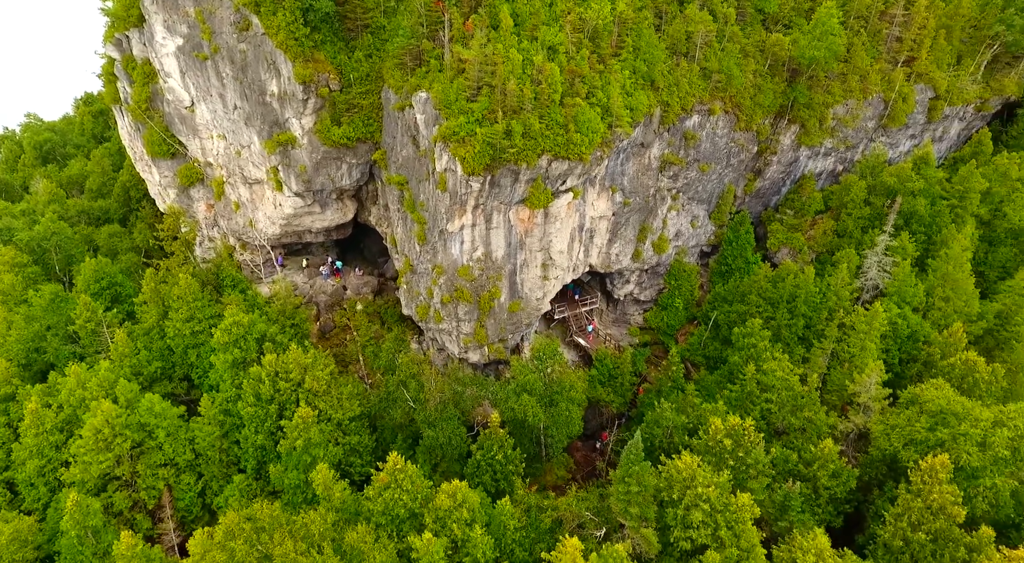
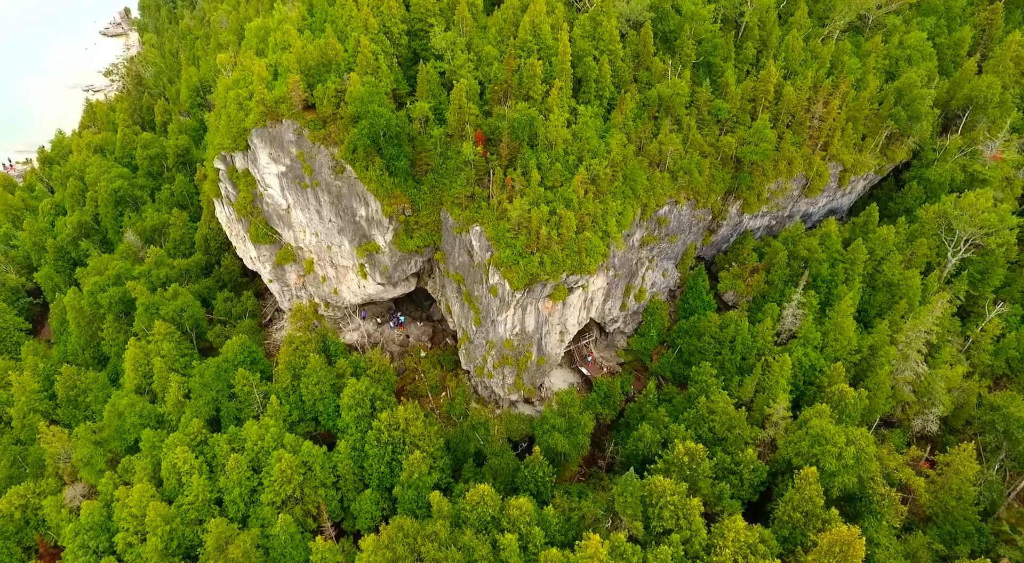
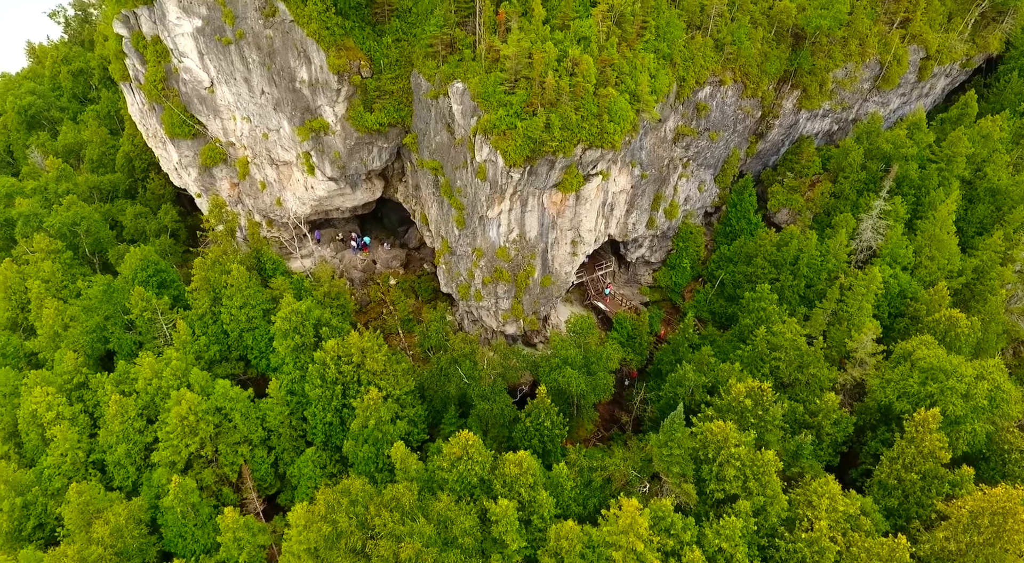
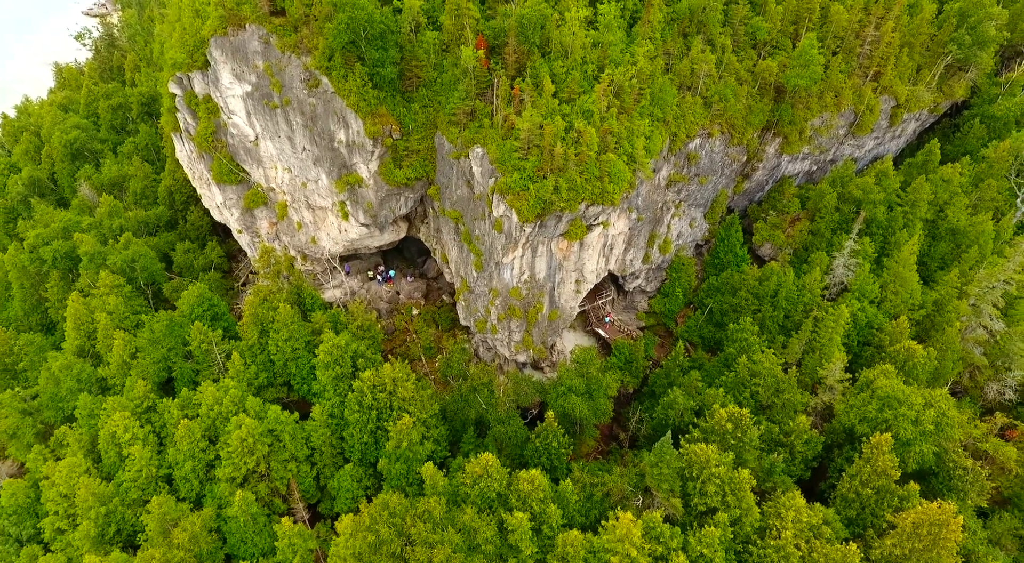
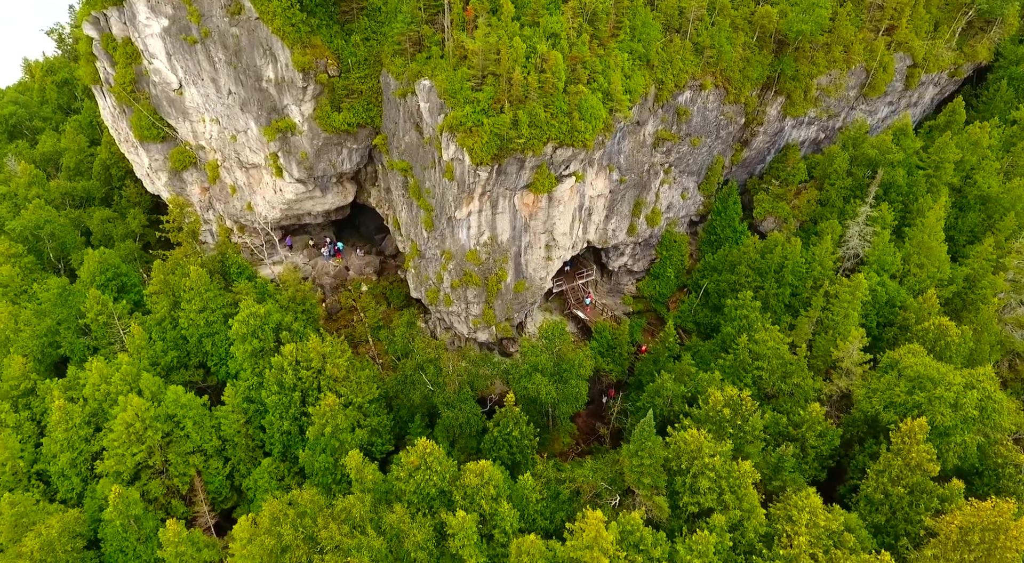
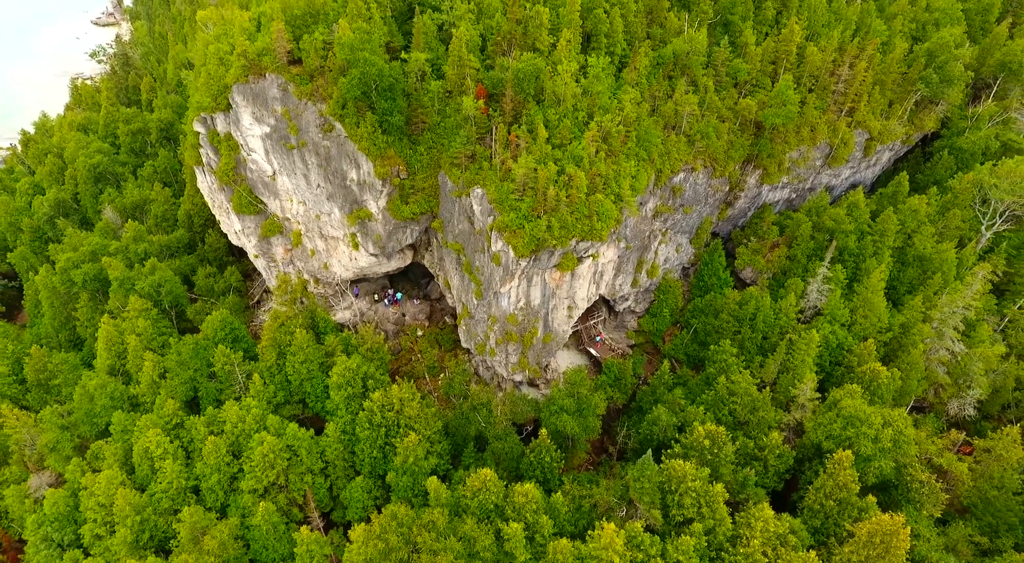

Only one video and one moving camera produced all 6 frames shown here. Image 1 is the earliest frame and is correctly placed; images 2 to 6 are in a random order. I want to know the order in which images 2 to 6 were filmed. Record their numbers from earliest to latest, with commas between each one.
5, 3, 4, 6, 2
